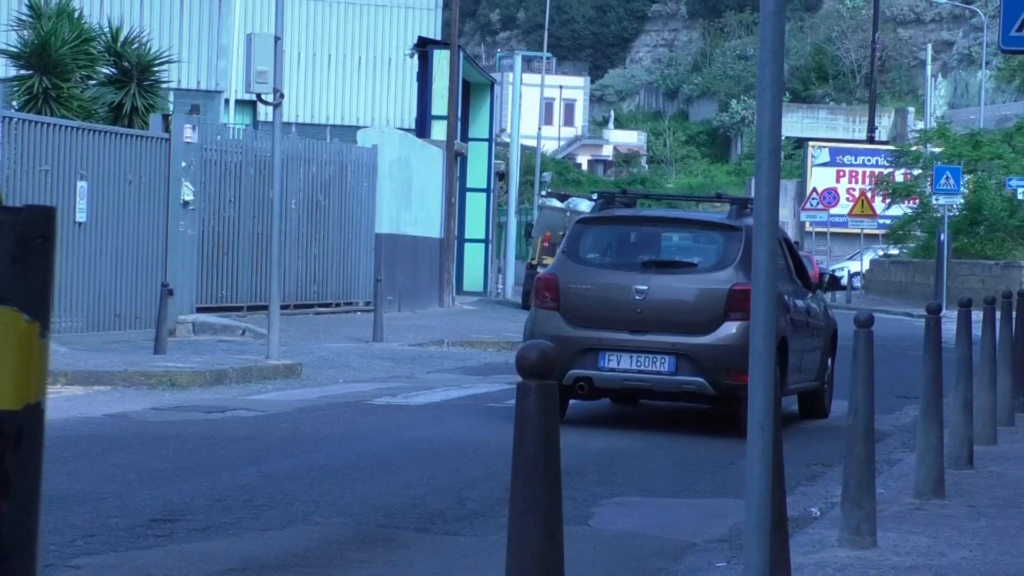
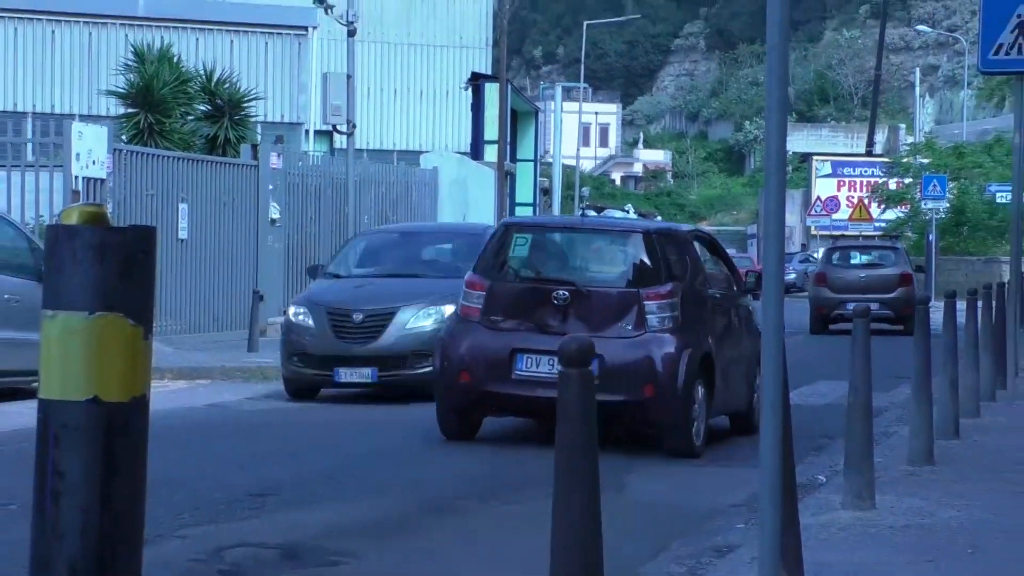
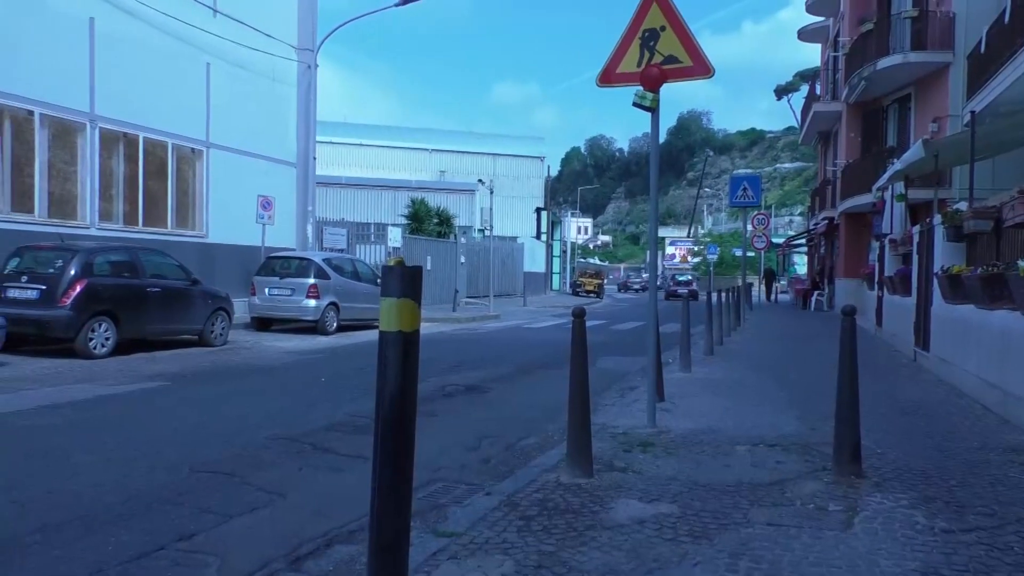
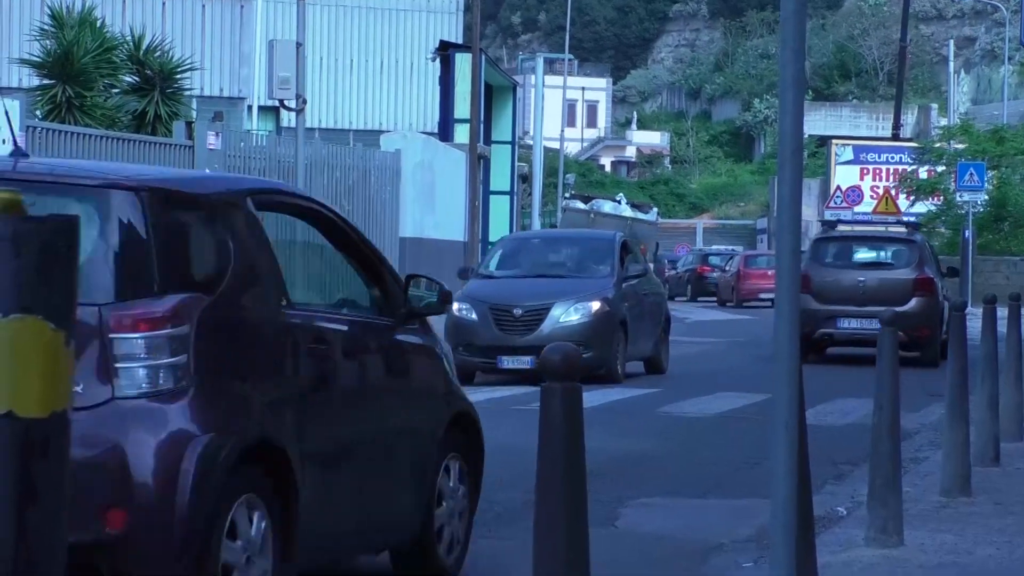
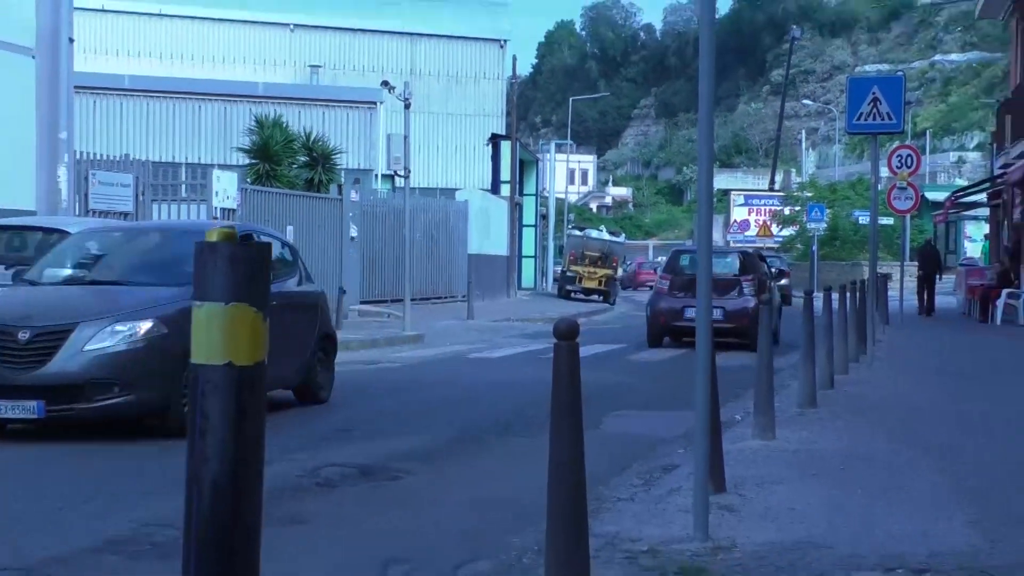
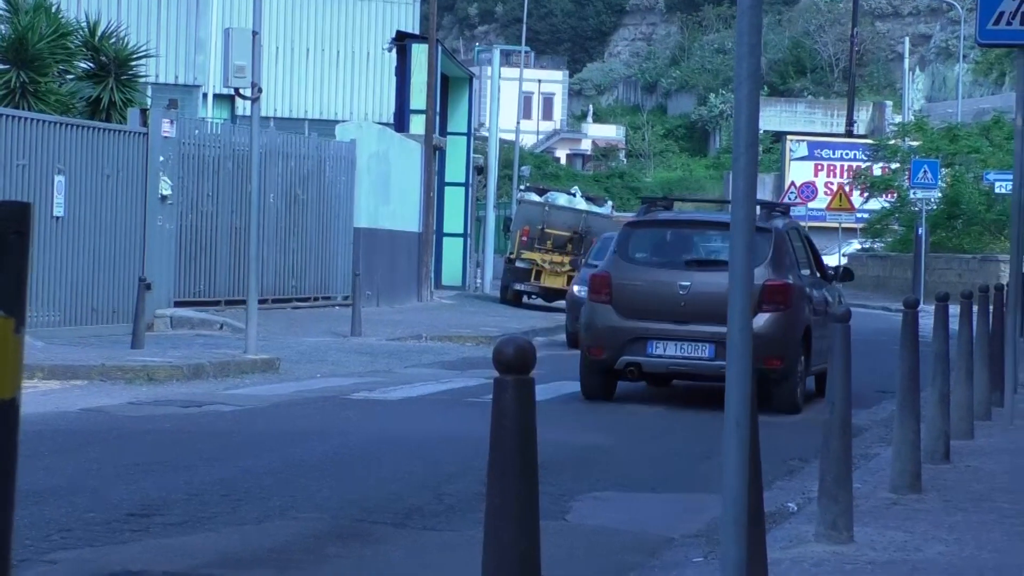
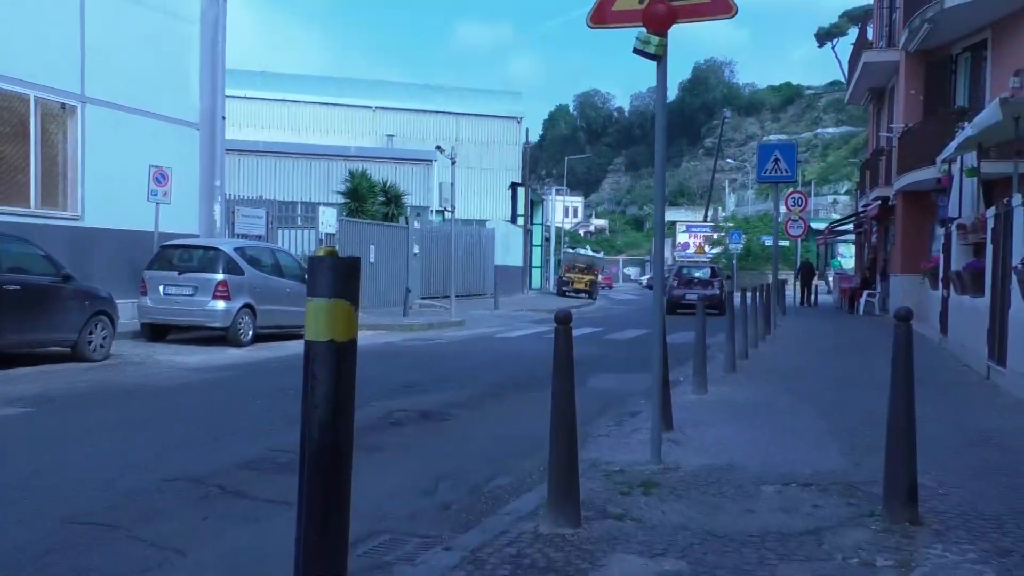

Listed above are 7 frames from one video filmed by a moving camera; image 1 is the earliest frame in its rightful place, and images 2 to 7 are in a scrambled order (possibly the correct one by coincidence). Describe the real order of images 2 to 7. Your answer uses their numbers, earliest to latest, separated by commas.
6, 4, 2, 5, 7, 3
